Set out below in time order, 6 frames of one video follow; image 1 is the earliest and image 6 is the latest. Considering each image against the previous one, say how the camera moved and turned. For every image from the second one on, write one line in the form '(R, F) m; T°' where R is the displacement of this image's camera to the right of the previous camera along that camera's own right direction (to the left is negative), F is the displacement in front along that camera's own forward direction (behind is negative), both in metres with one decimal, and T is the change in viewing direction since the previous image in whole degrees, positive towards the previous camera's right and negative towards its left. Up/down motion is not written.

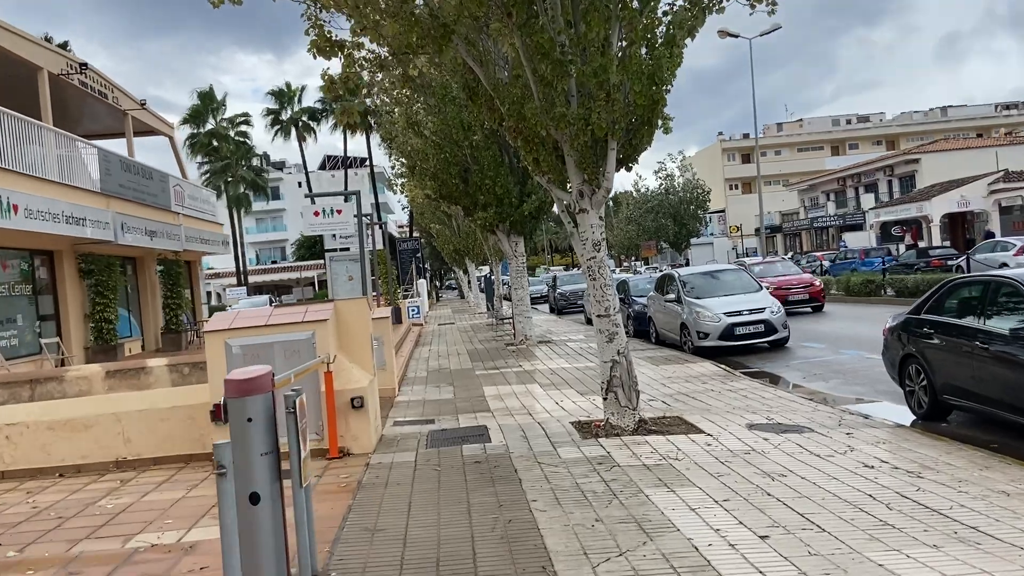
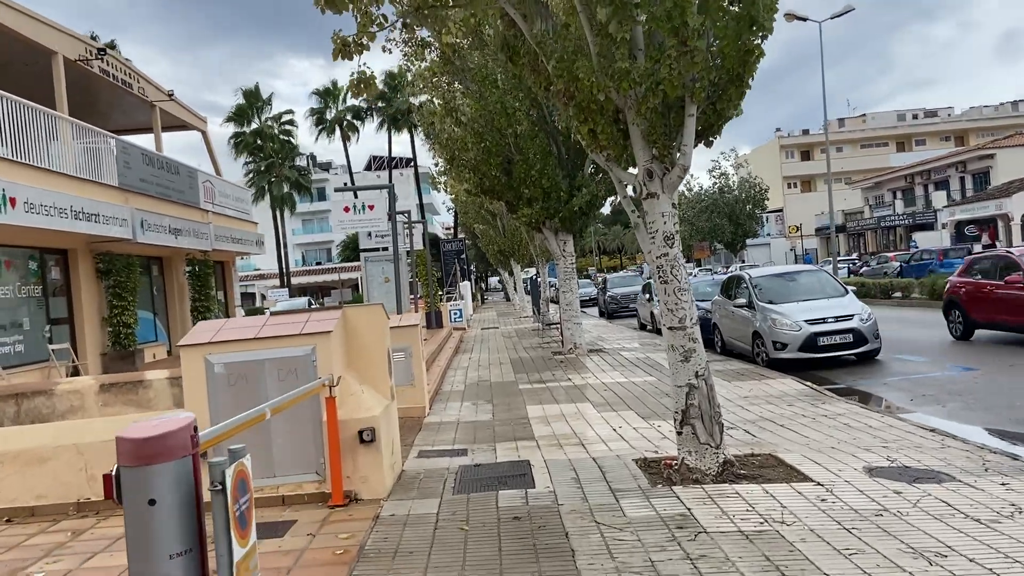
(0.0, +1.5) m; -3°
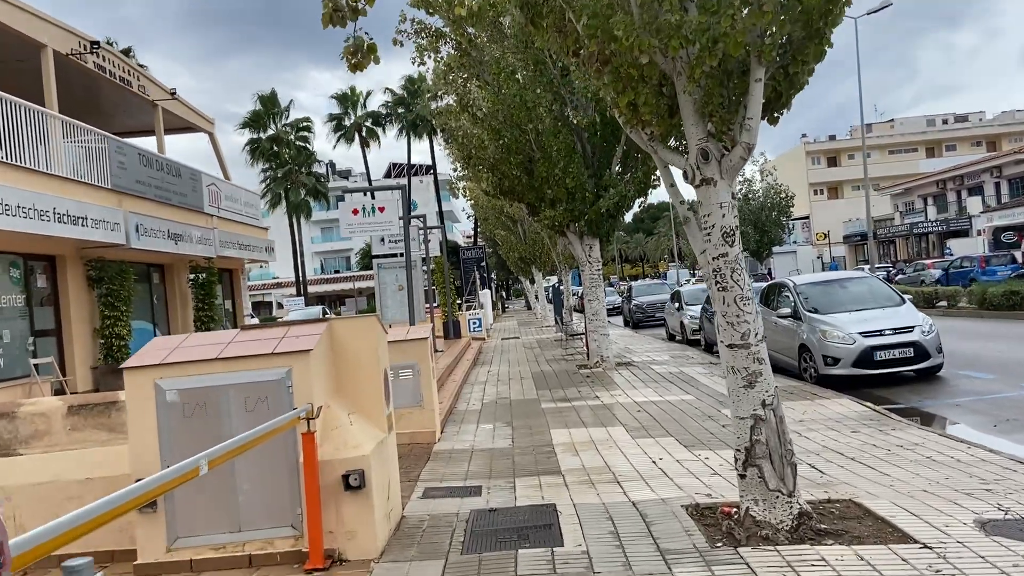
(0.0, +1.1) m; -1°
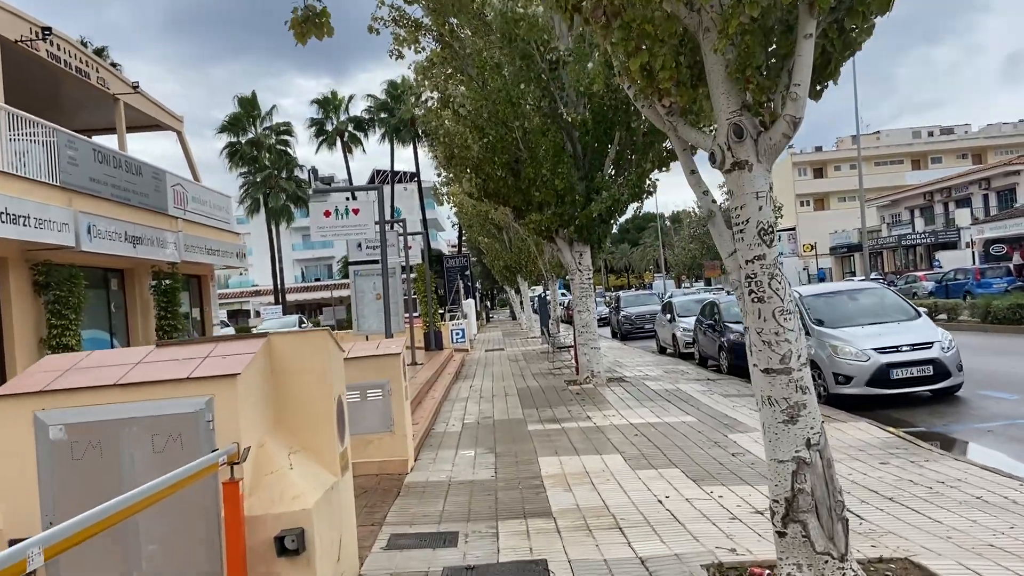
(0.0, +1.0) m; +1°
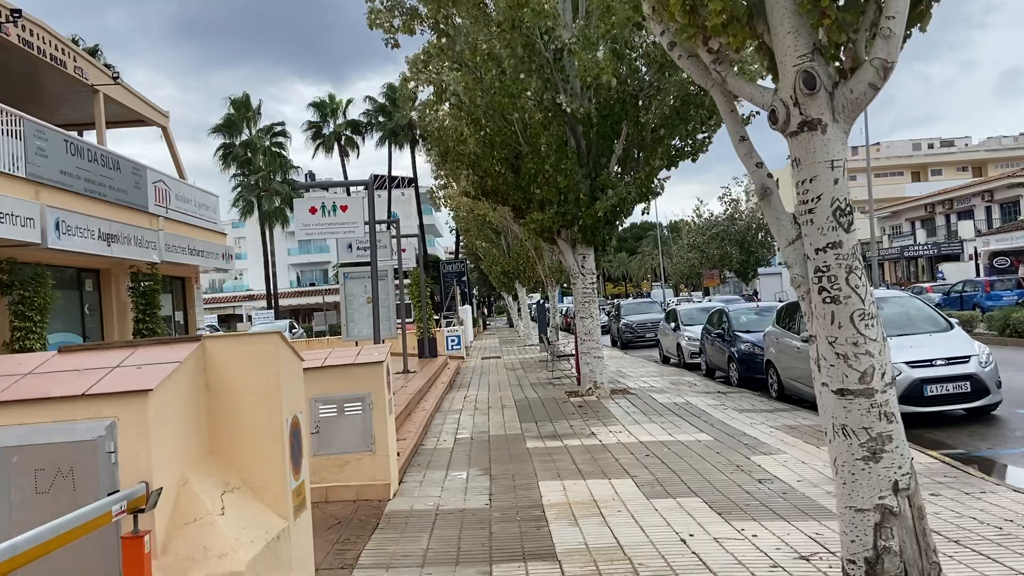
(0.0, +0.9) m; 0°
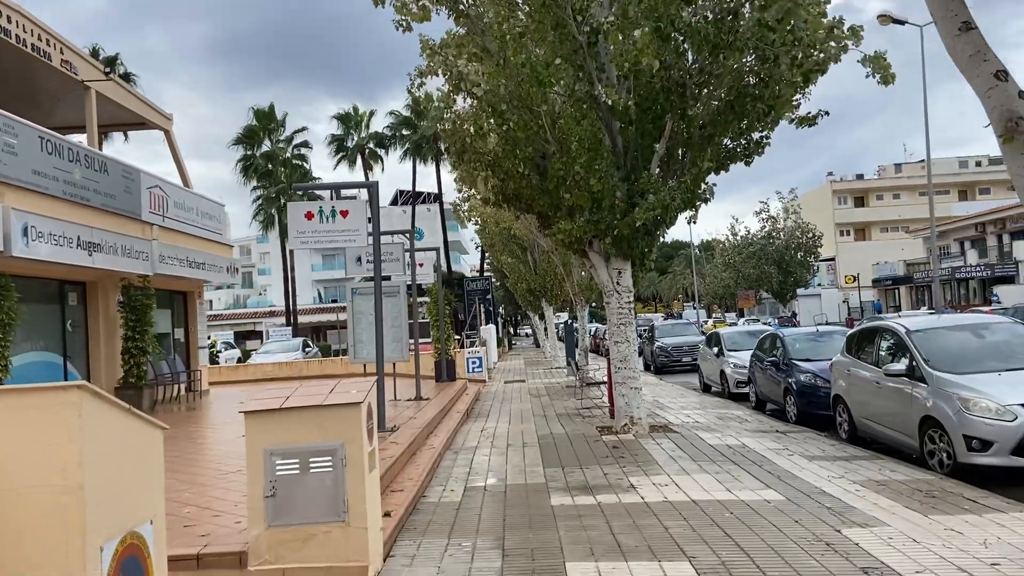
(0.0, +1.5) m; -2°
